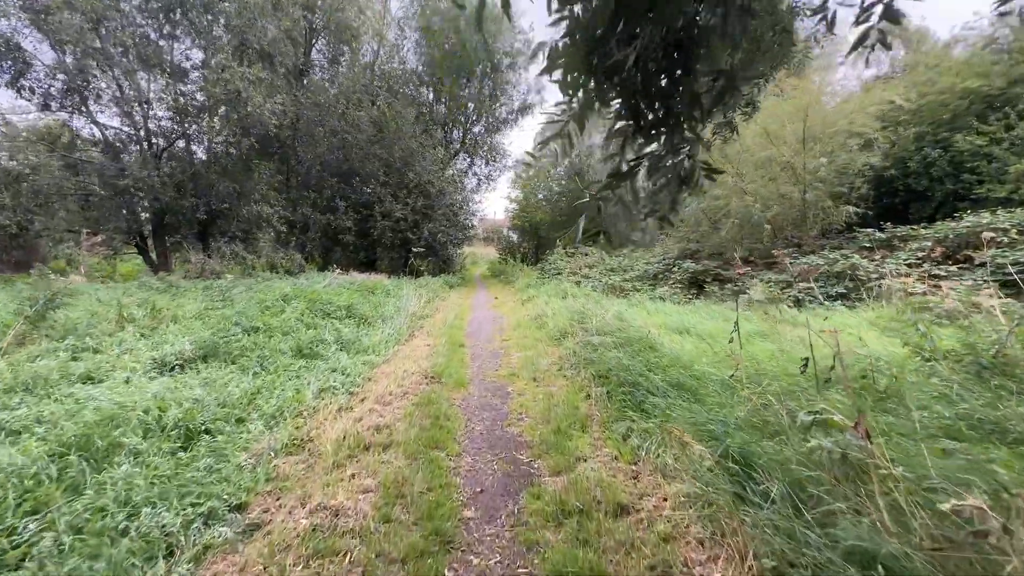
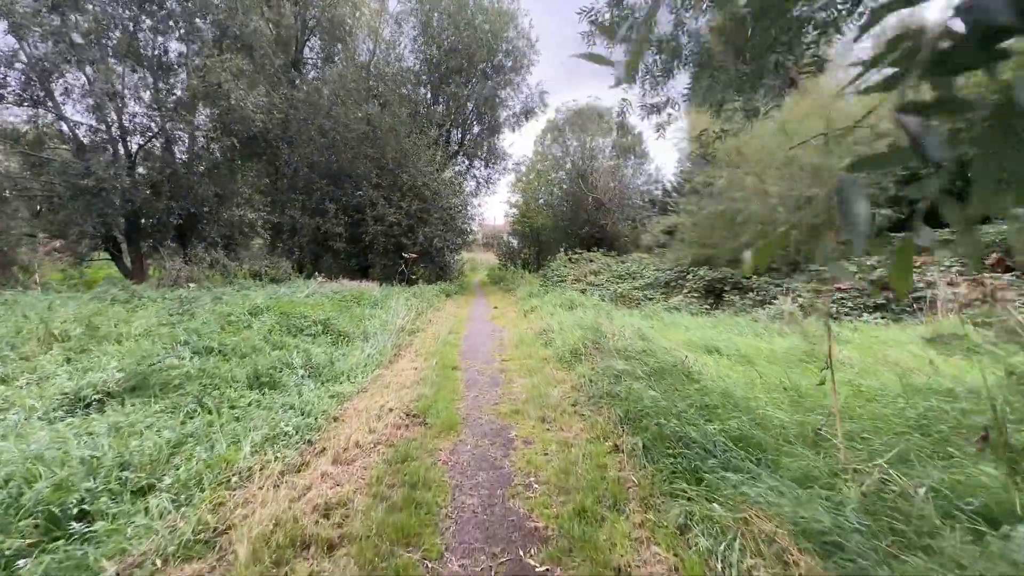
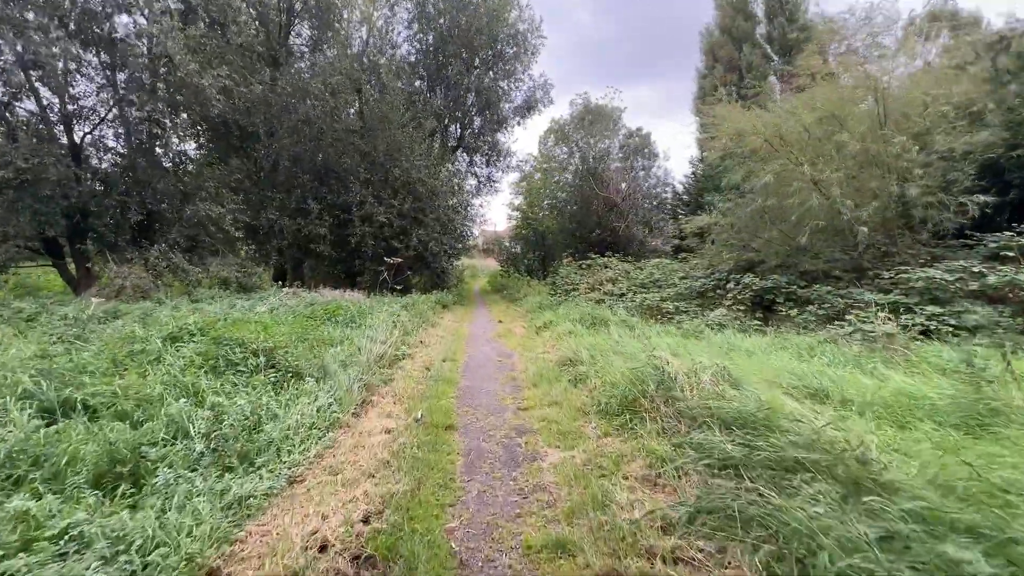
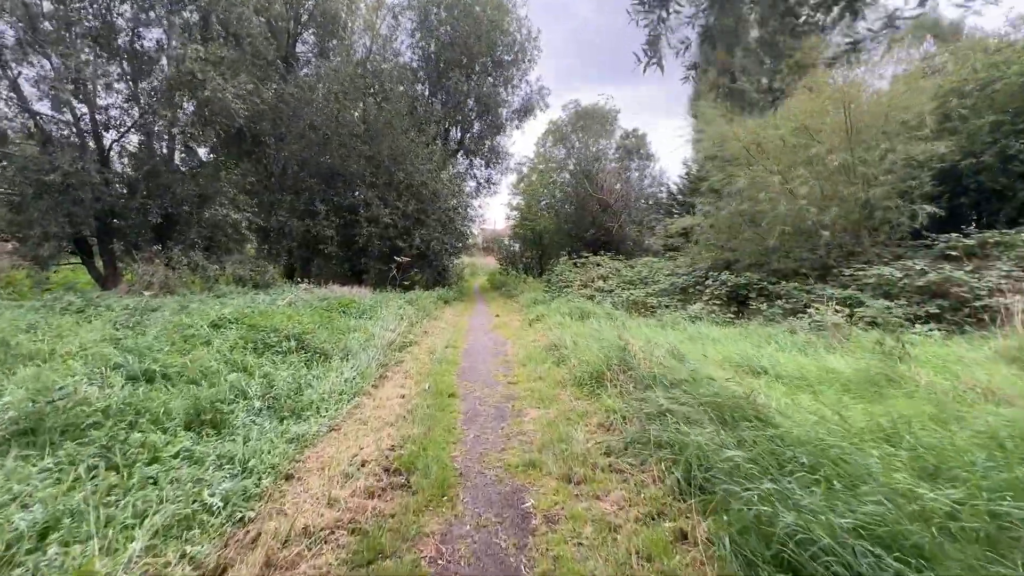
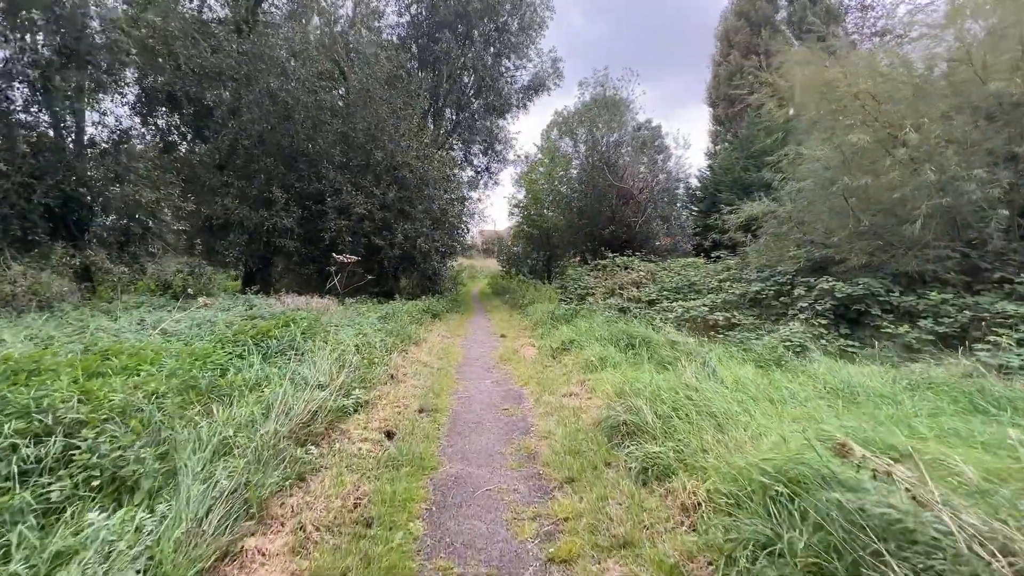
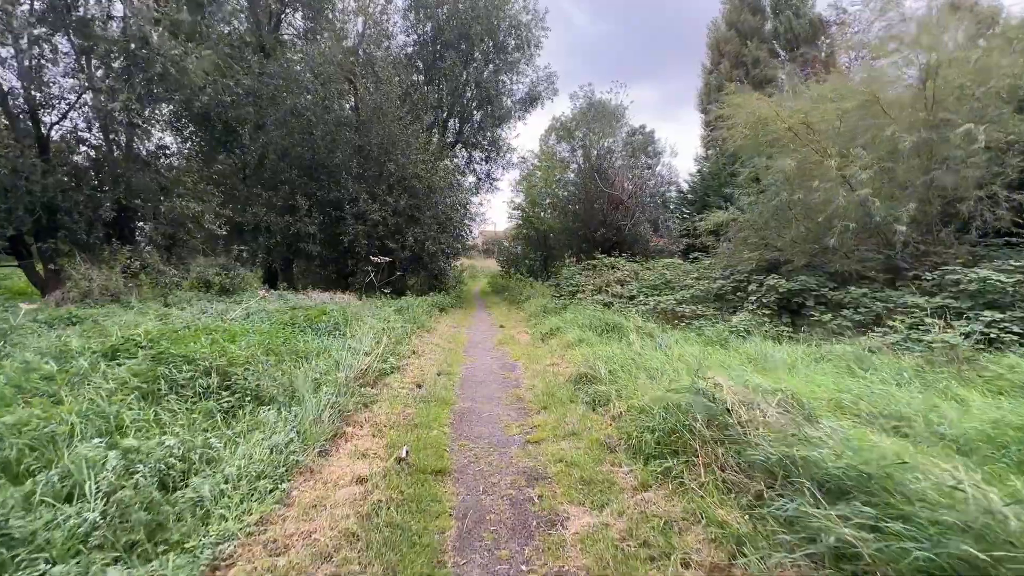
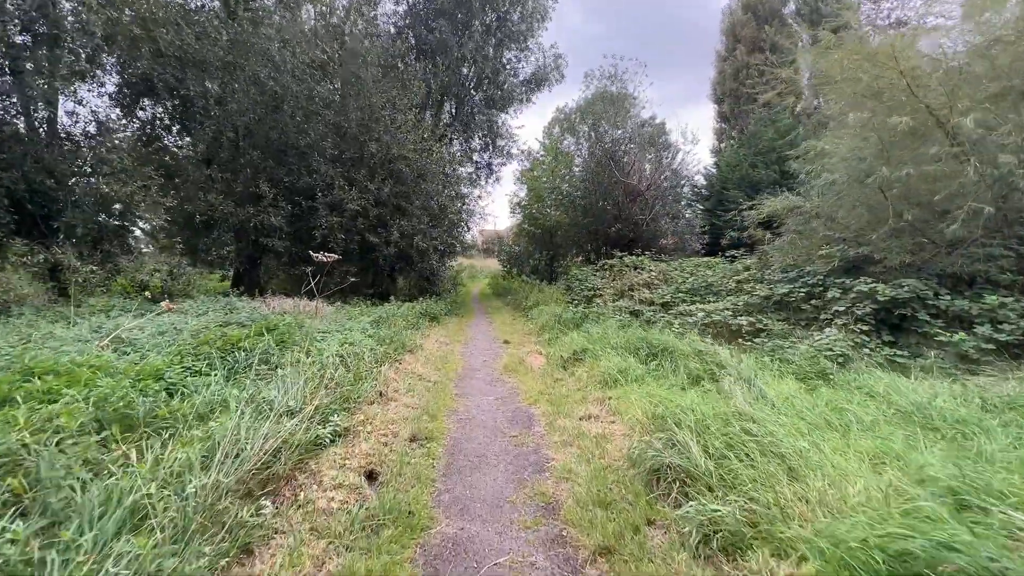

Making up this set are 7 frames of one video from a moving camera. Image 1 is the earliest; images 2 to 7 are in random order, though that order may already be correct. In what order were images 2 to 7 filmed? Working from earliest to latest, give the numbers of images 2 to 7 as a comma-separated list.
2, 4, 3, 6, 5, 7
